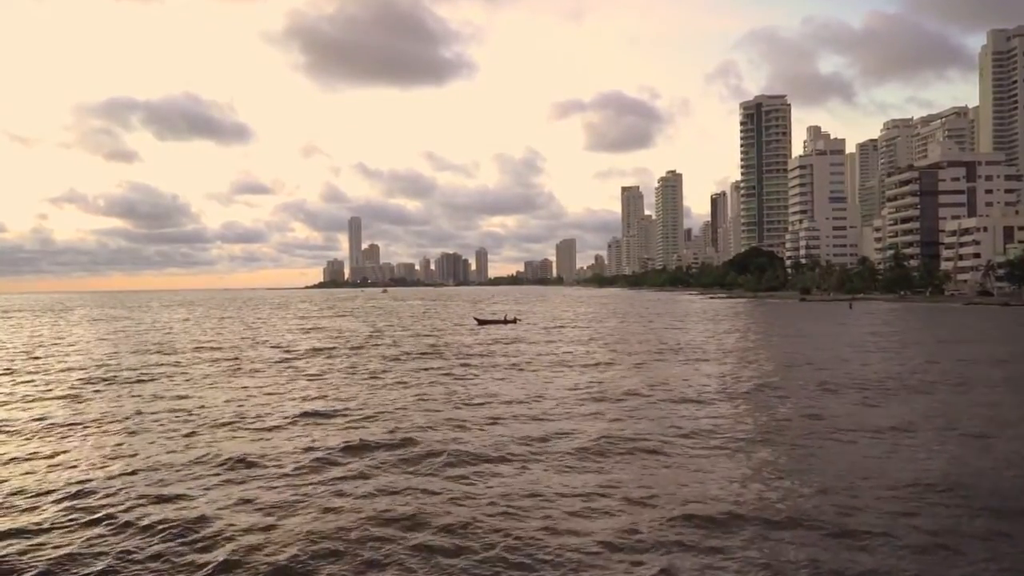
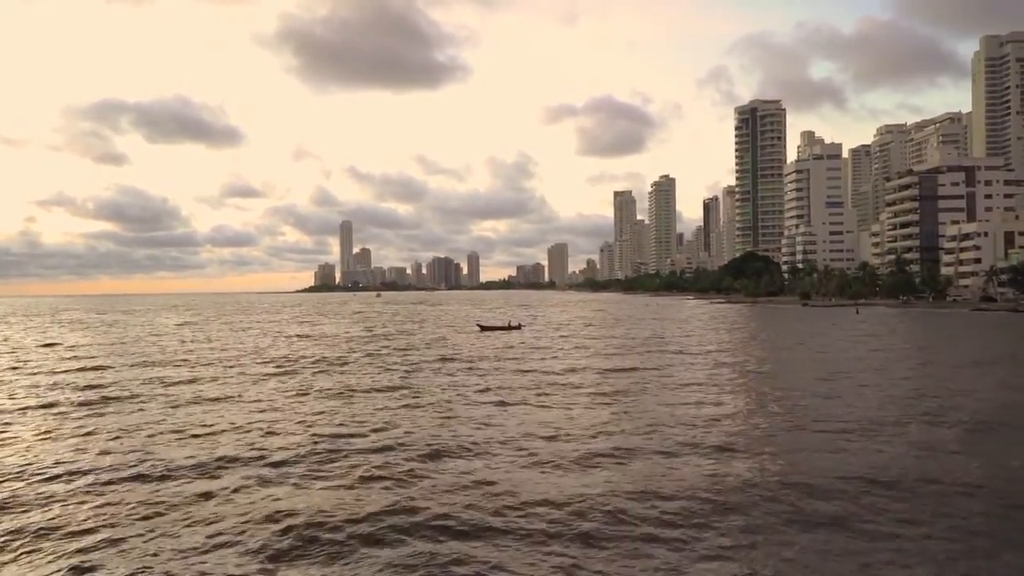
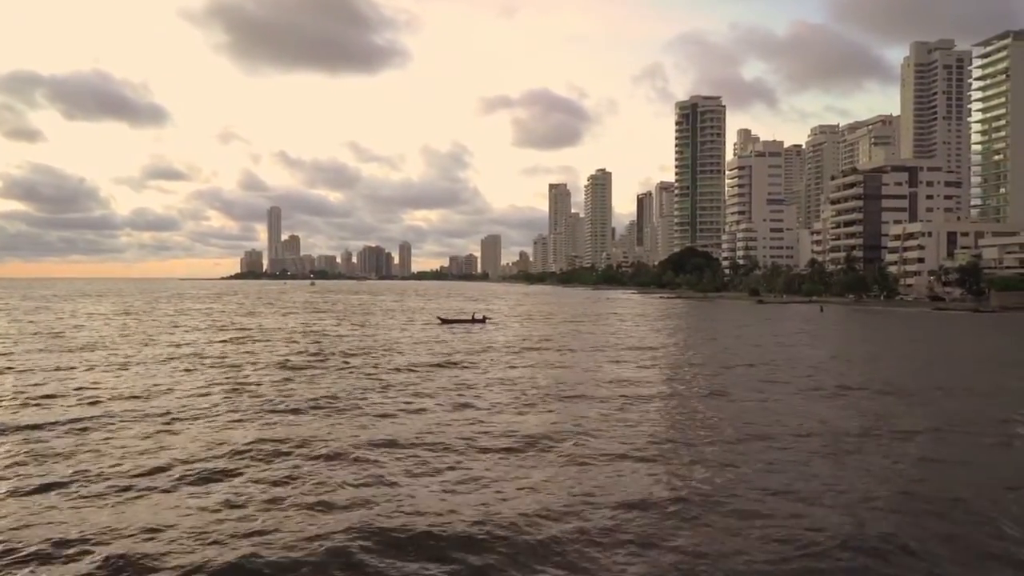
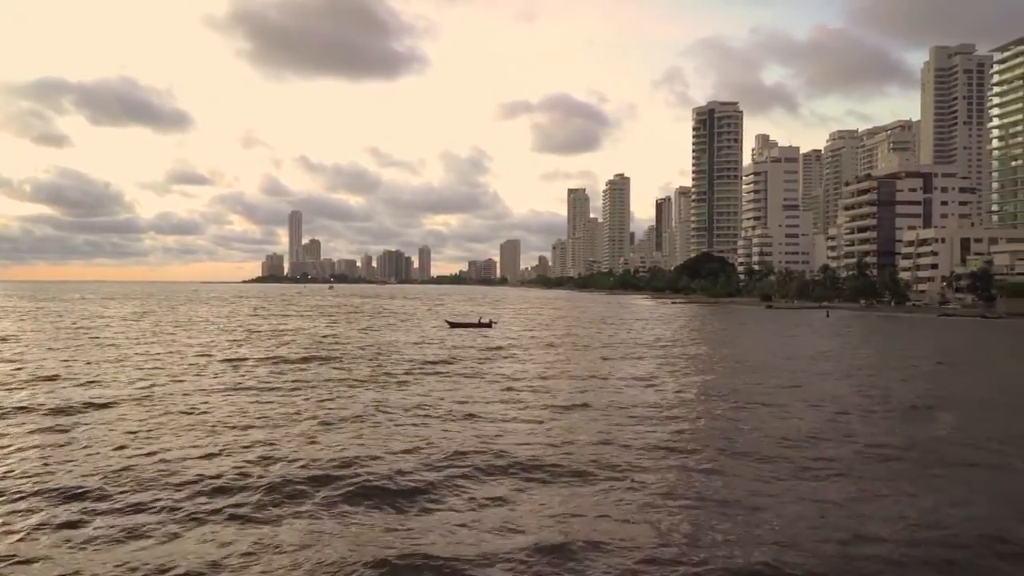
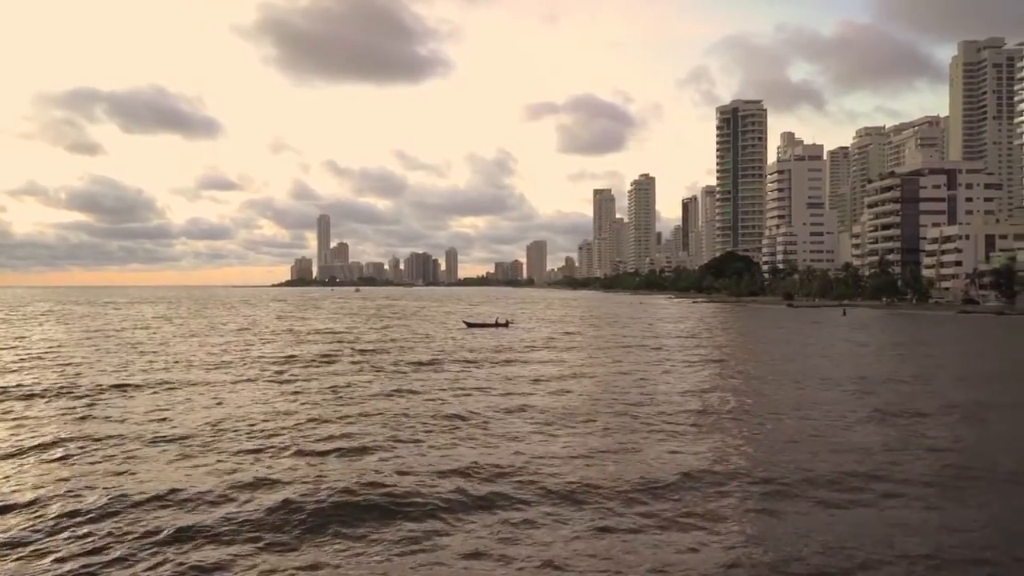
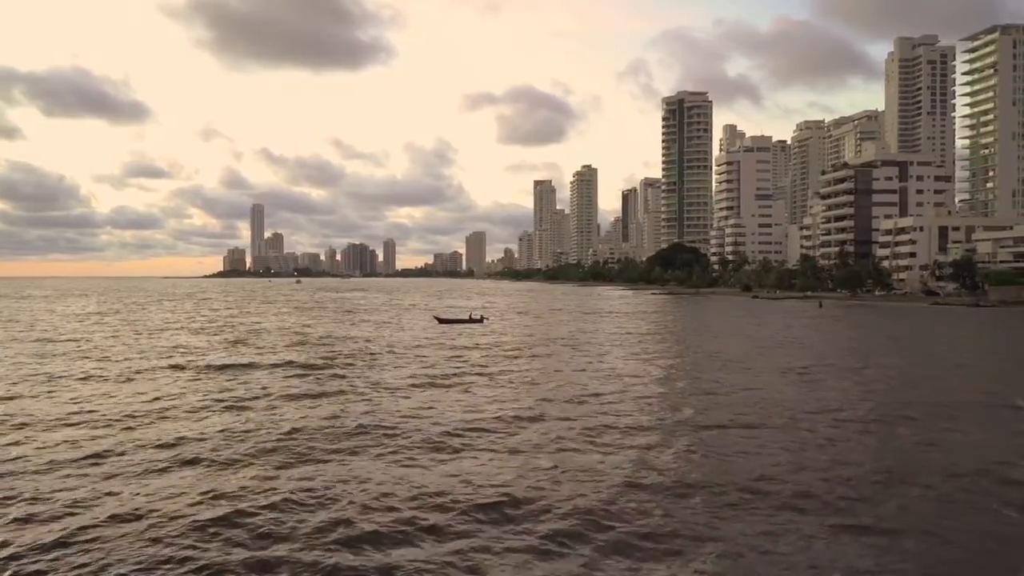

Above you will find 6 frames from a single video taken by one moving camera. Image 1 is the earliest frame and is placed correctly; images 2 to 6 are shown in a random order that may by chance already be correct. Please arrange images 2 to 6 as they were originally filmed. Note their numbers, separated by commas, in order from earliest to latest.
2, 5, 4, 3, 6
